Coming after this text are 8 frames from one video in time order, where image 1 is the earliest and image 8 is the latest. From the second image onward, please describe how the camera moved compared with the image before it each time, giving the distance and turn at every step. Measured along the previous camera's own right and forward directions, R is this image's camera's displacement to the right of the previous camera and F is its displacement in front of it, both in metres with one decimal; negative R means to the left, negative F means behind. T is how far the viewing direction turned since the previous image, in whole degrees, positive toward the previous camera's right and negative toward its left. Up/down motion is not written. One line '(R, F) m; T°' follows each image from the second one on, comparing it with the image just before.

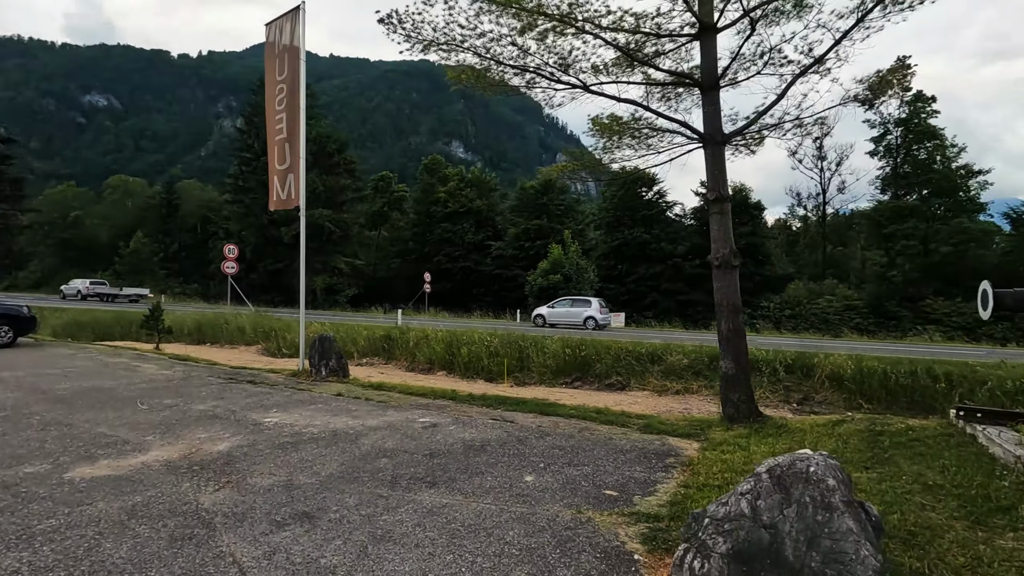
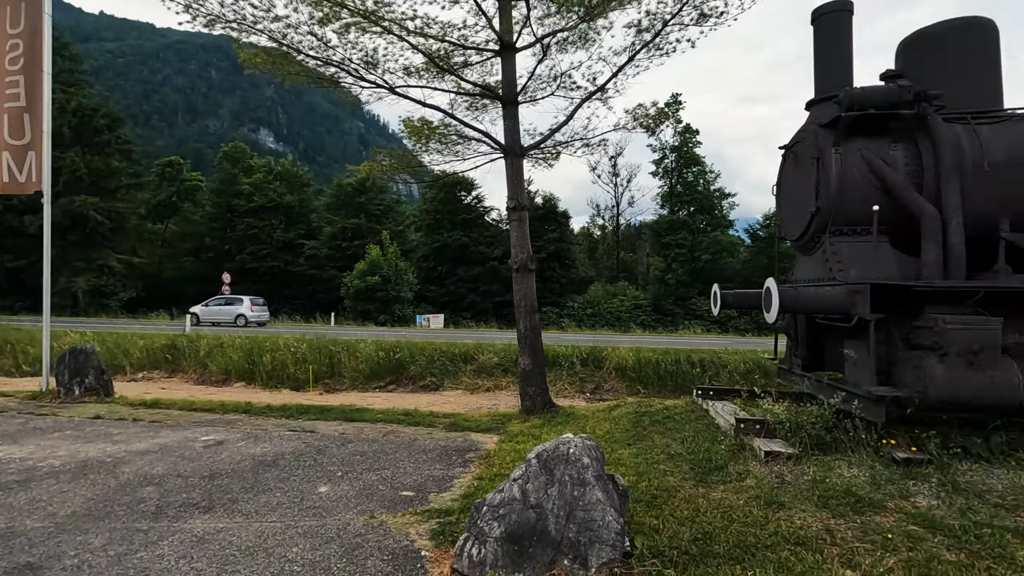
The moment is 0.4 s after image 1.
(+0.2, -0.1) m; +19°
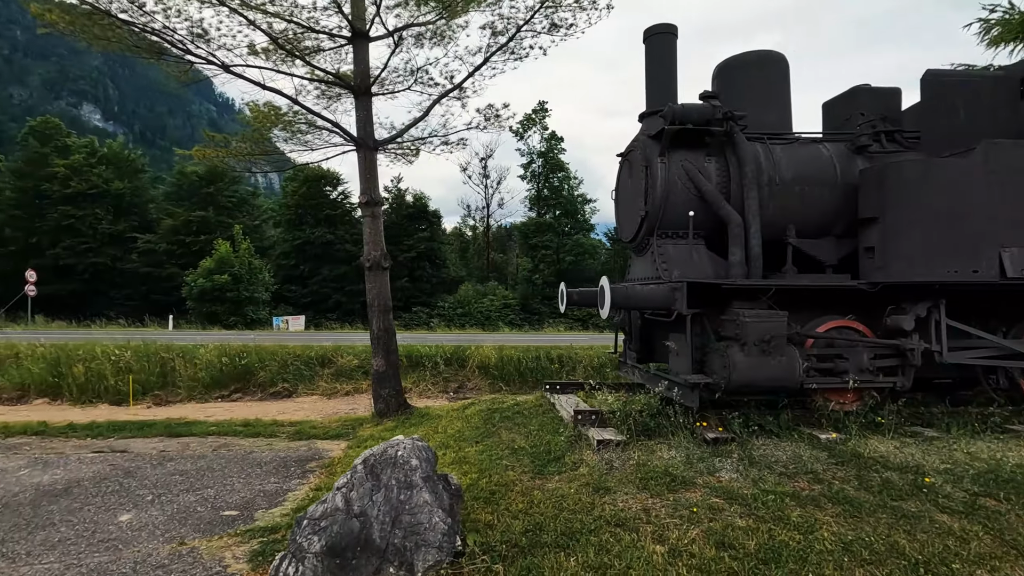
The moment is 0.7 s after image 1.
(+0.3, +0.1) m; +14°
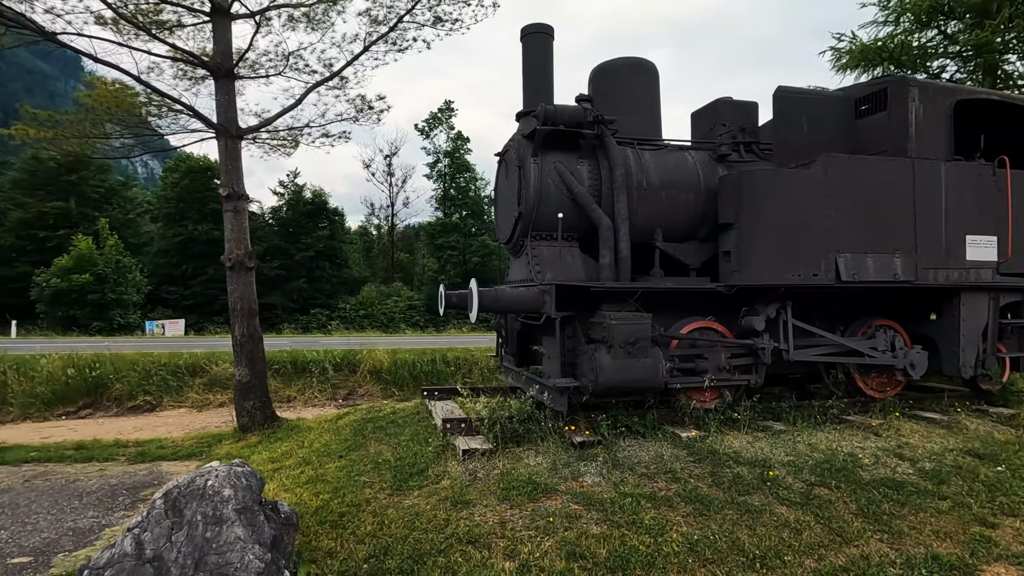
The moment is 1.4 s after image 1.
(+0.4, +0.2) m; +10°
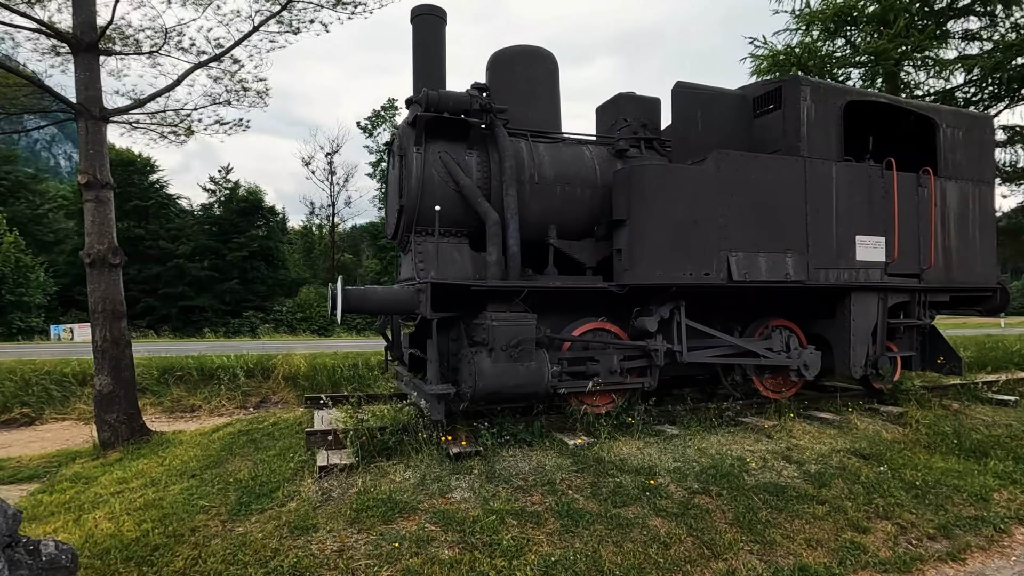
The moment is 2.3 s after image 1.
(+0.7, +0.4) m; +5°
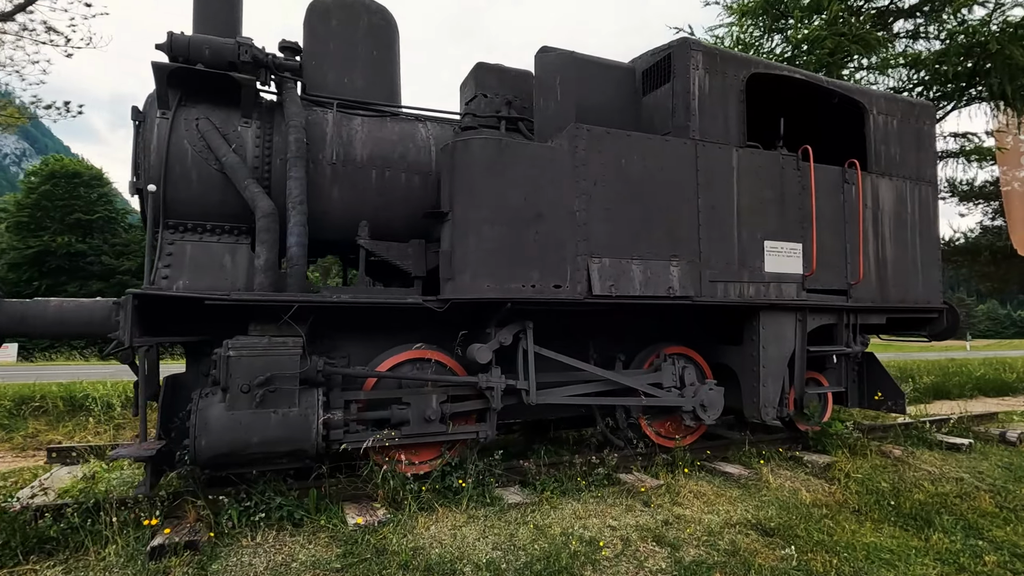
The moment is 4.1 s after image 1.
(+1.5, +1.4) m; +2°
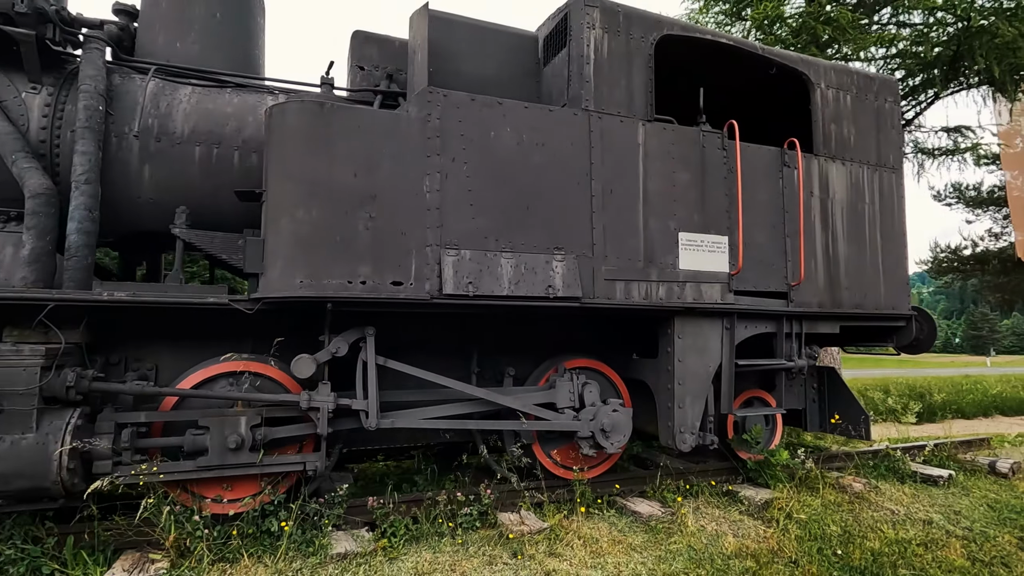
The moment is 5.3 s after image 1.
(+1.2, +0.8) m; -1°
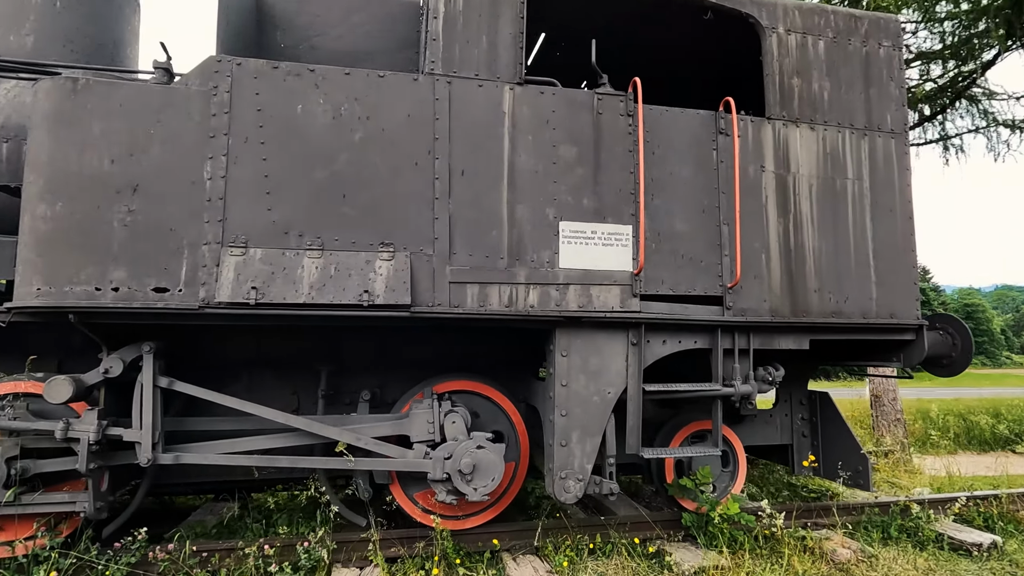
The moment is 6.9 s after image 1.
(+1.5, +0.9) m; -9°
